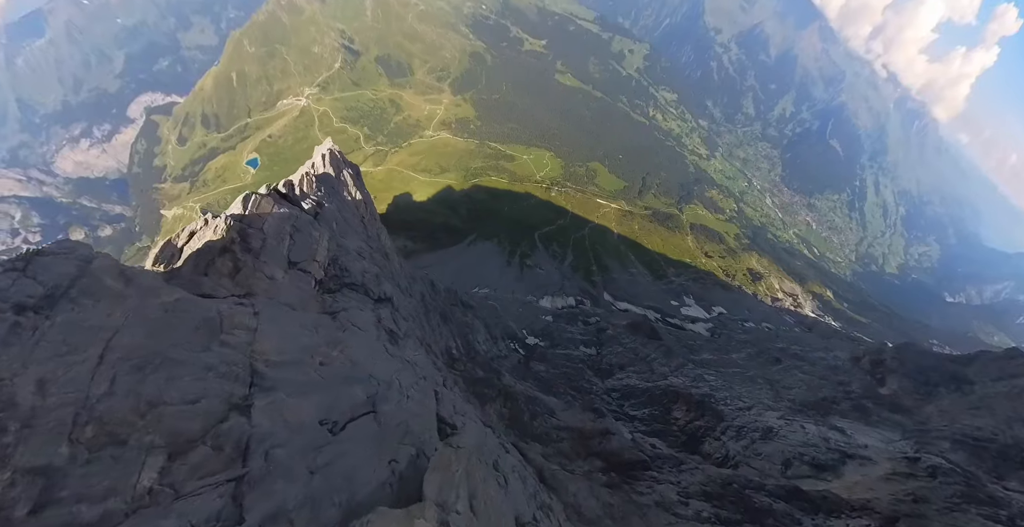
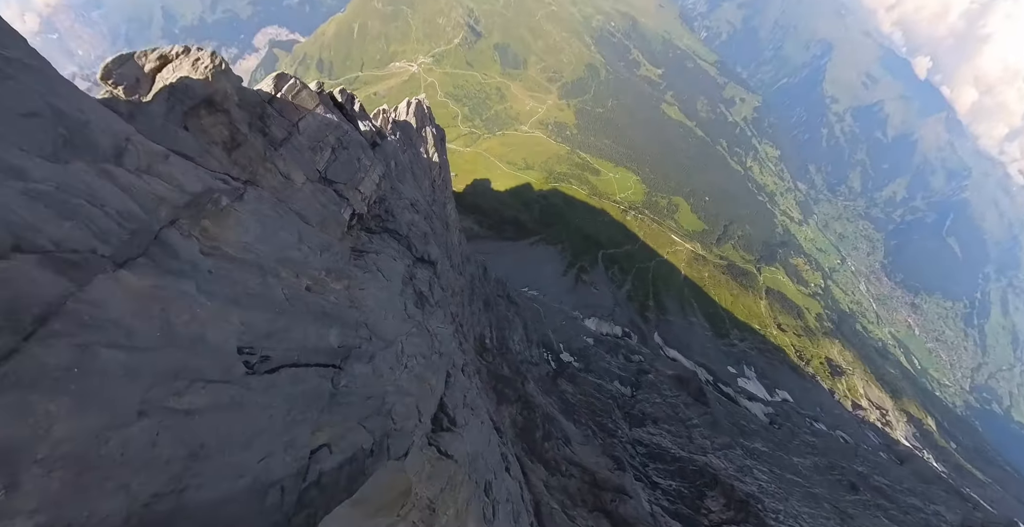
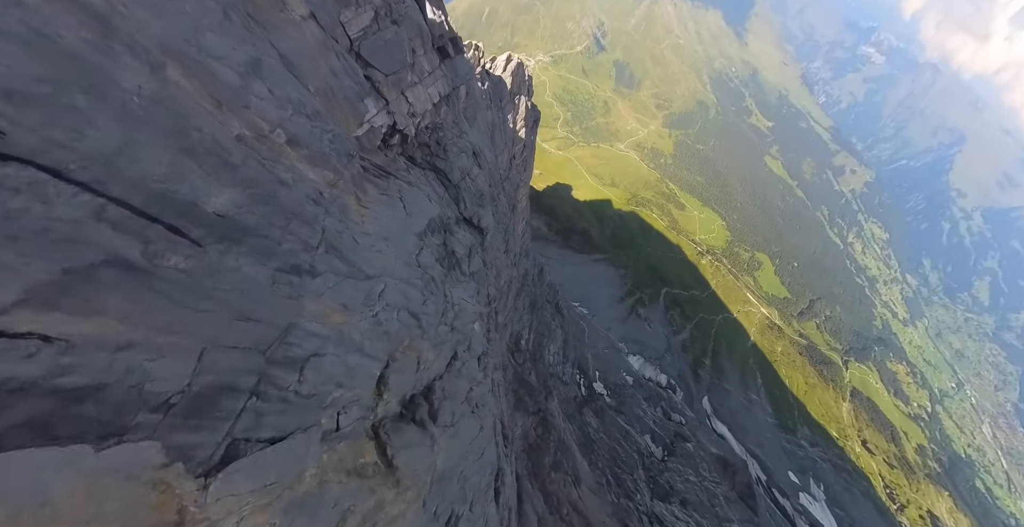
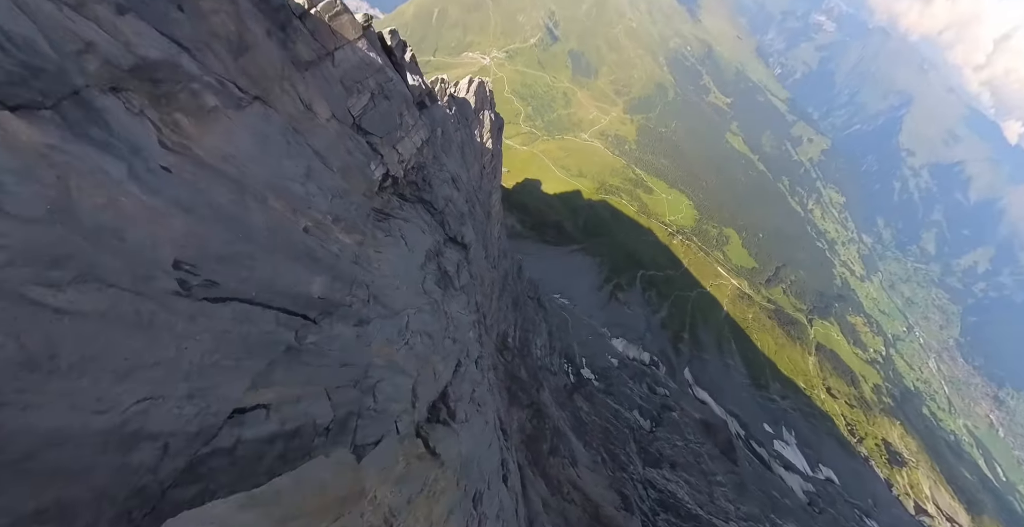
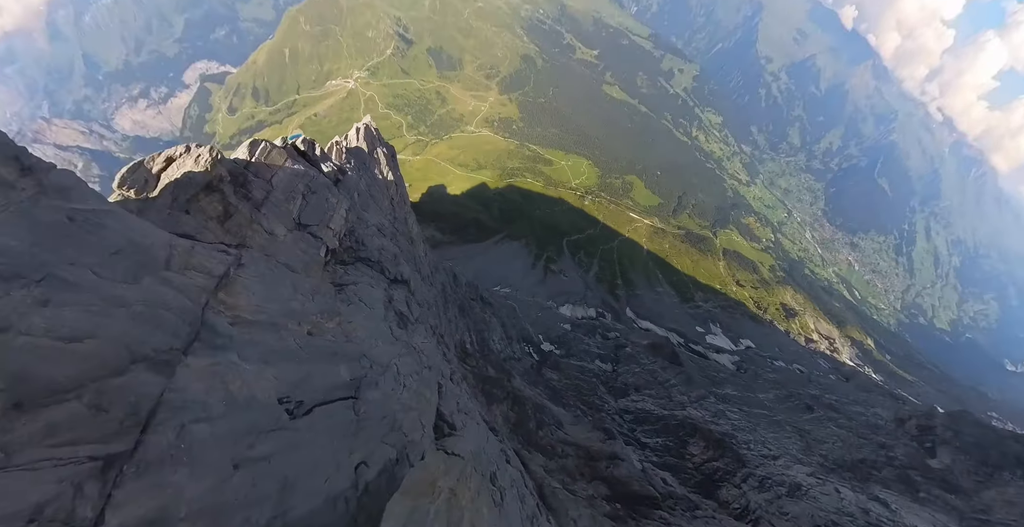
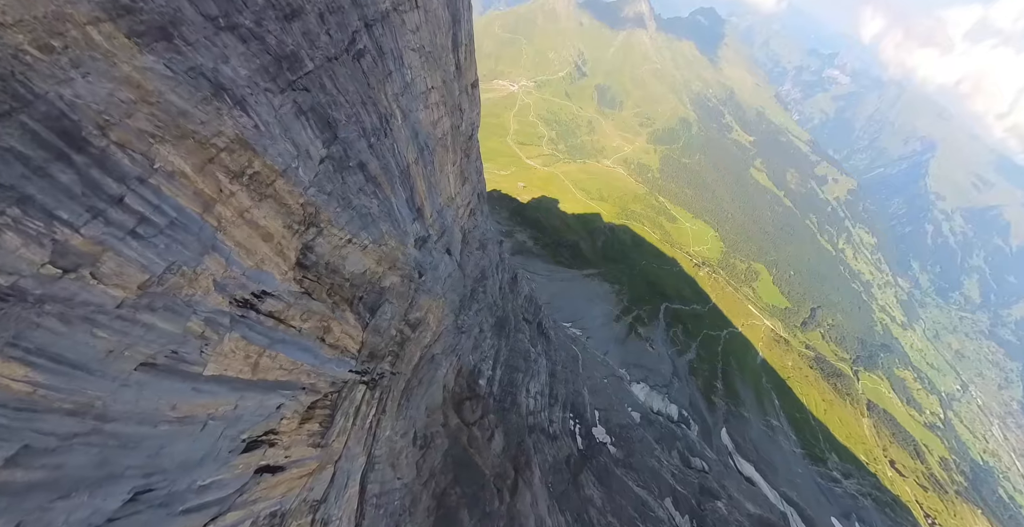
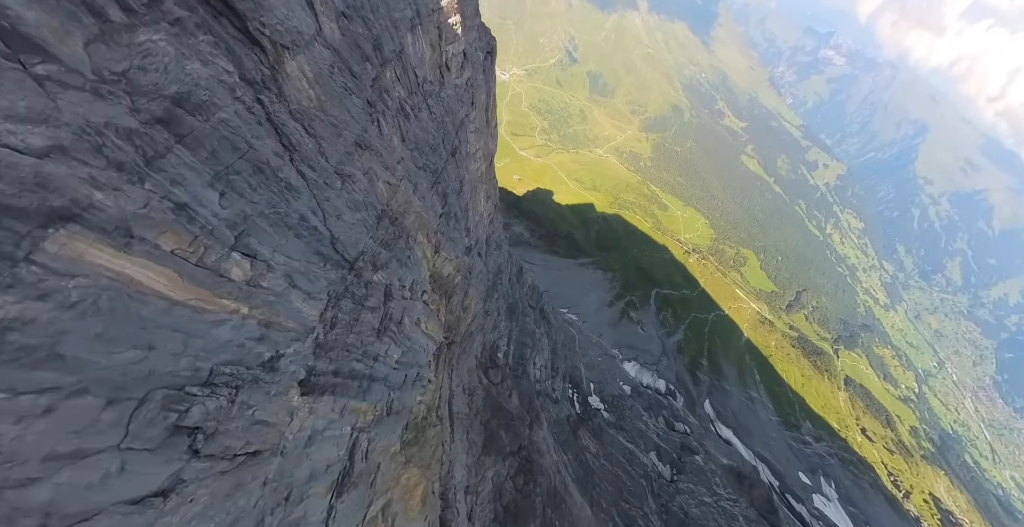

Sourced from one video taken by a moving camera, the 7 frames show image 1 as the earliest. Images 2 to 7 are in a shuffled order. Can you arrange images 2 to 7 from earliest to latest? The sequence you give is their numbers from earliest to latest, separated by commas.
5, 2, 4, 3, 7, 6
